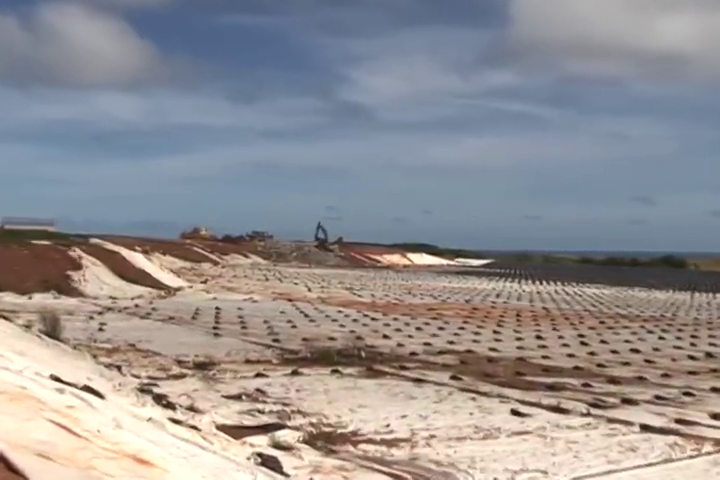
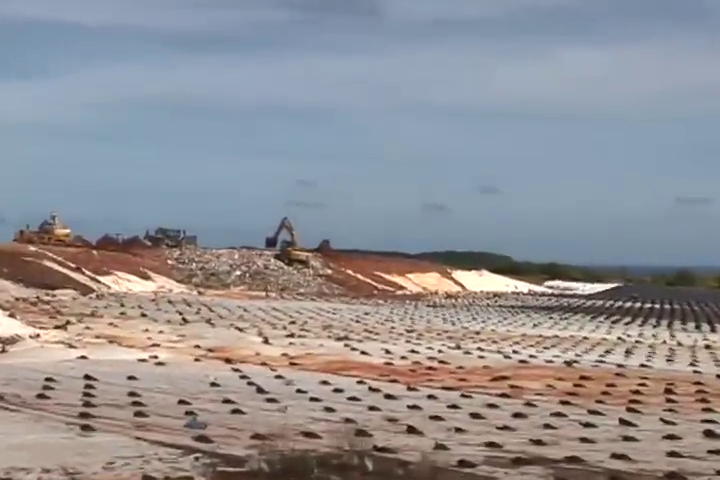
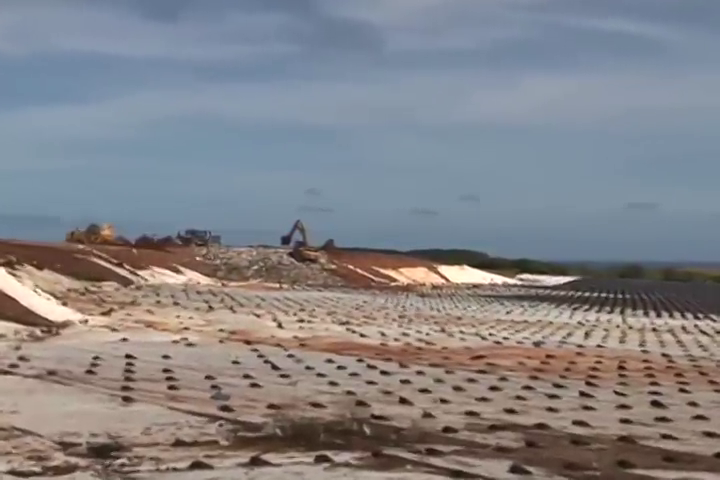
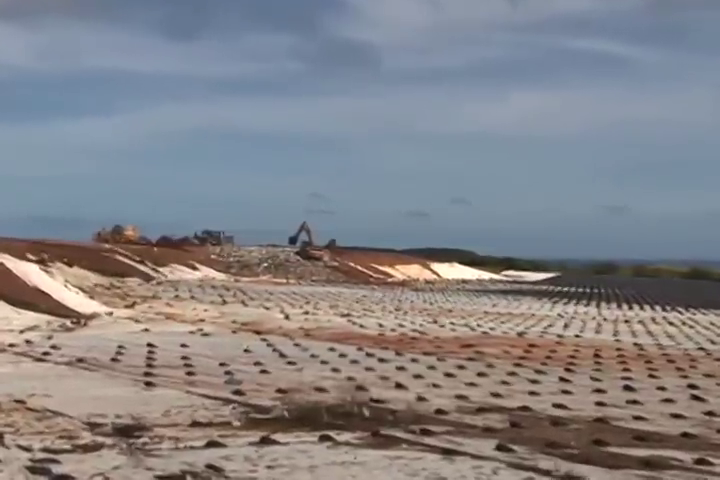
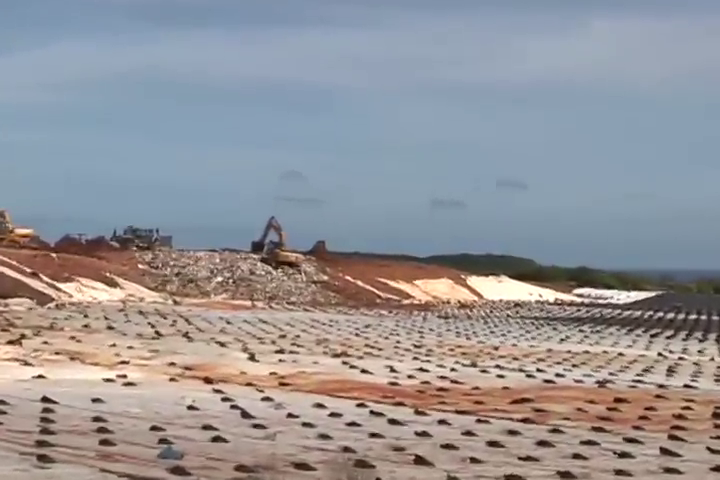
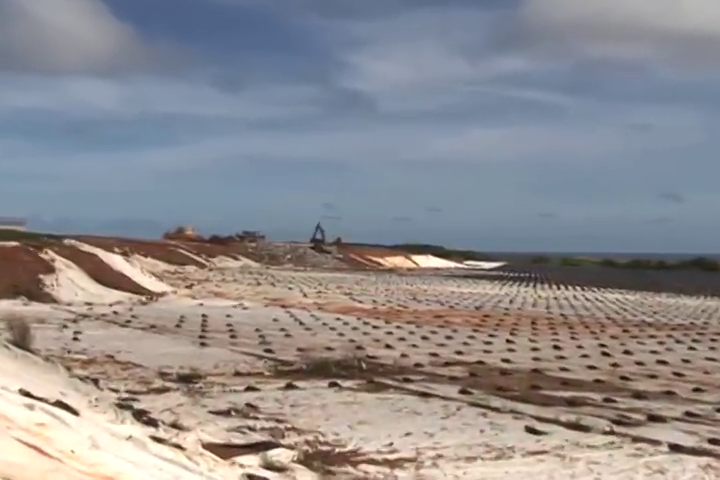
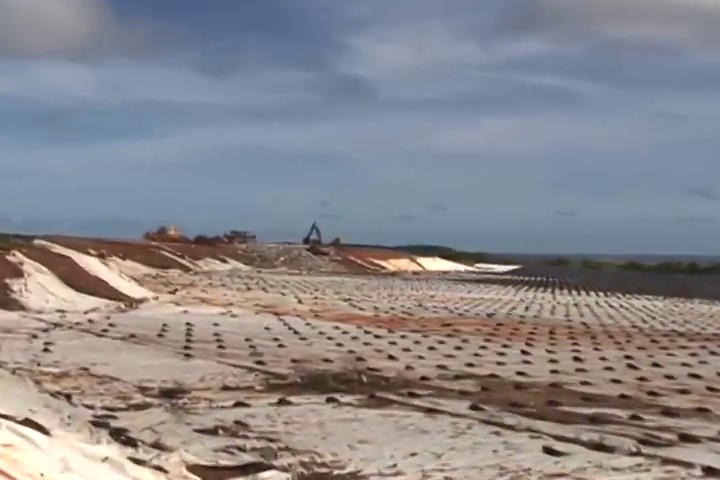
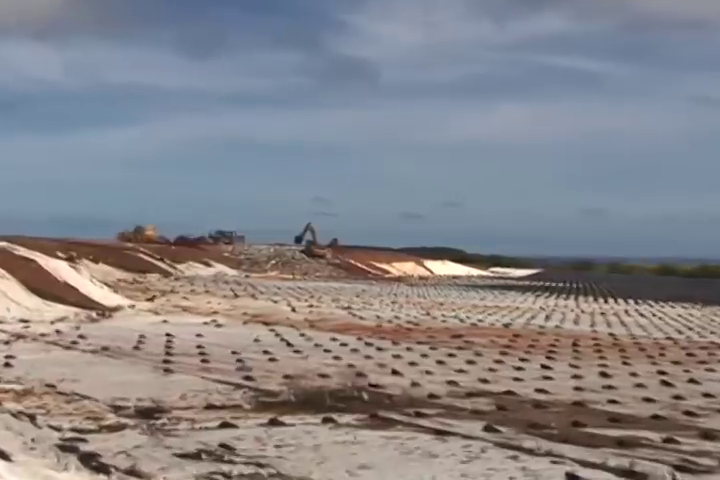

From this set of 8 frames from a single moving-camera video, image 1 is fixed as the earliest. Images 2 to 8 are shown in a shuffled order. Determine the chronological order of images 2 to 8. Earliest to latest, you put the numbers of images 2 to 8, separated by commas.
6, 7, 8, 4, 3, 2, 5
